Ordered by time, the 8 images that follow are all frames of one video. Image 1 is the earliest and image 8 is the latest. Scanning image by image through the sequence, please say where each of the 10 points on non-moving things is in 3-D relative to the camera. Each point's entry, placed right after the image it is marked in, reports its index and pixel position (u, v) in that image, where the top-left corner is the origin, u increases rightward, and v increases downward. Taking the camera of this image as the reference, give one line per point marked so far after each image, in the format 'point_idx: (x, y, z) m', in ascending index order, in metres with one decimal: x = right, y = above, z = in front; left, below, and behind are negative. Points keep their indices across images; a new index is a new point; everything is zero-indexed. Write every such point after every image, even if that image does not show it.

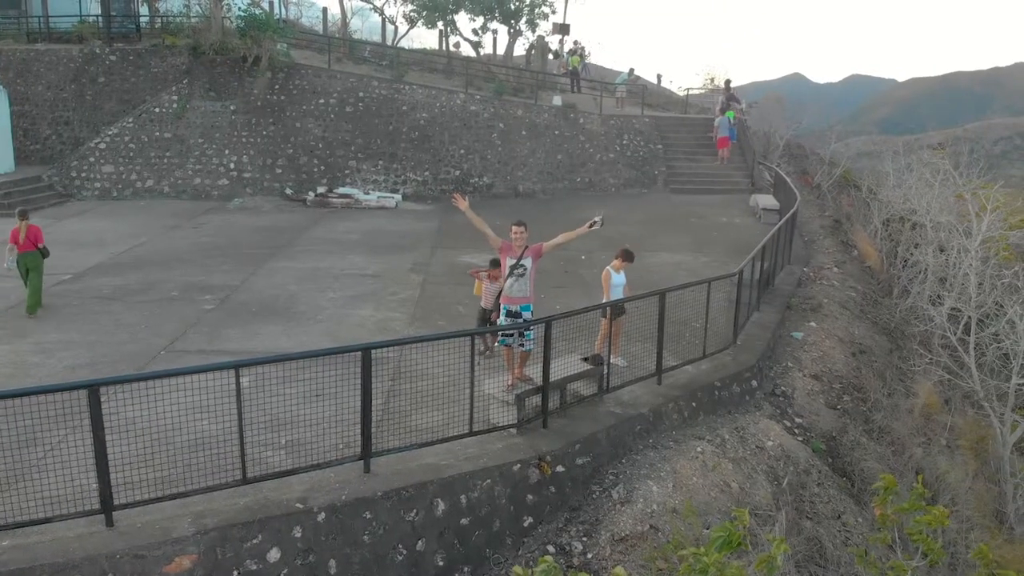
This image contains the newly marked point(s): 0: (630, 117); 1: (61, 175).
0: (+2.0, +2.8, +13.6) m
1: (-7.0, +1.7, +12.6) m
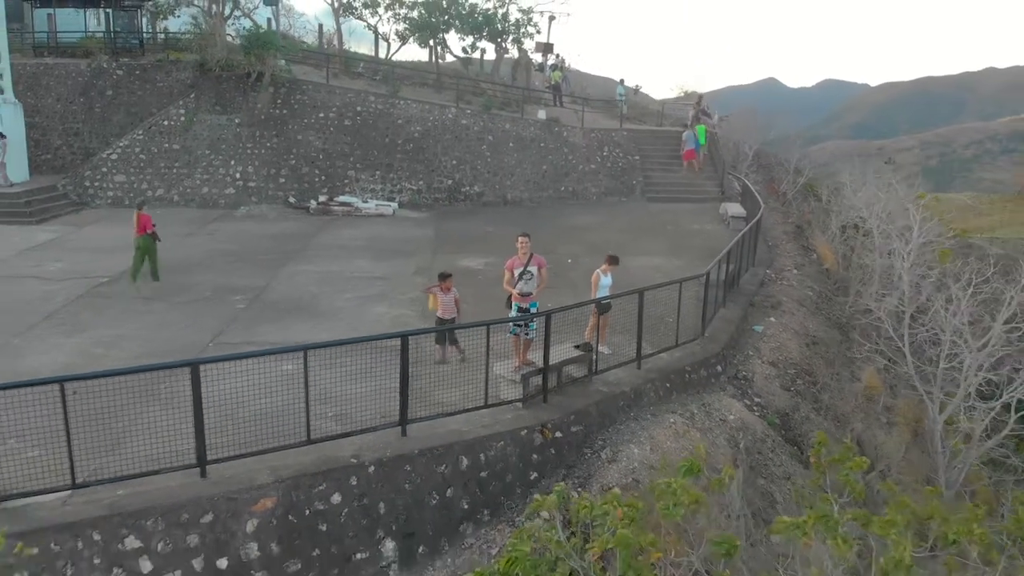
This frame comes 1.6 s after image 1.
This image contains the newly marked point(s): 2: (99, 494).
0: (+1.7, +2.8, +14.6) m
1: (-7.1, +1.7, +13.3) m
2: (-2.0, -1.0, +4.2) m
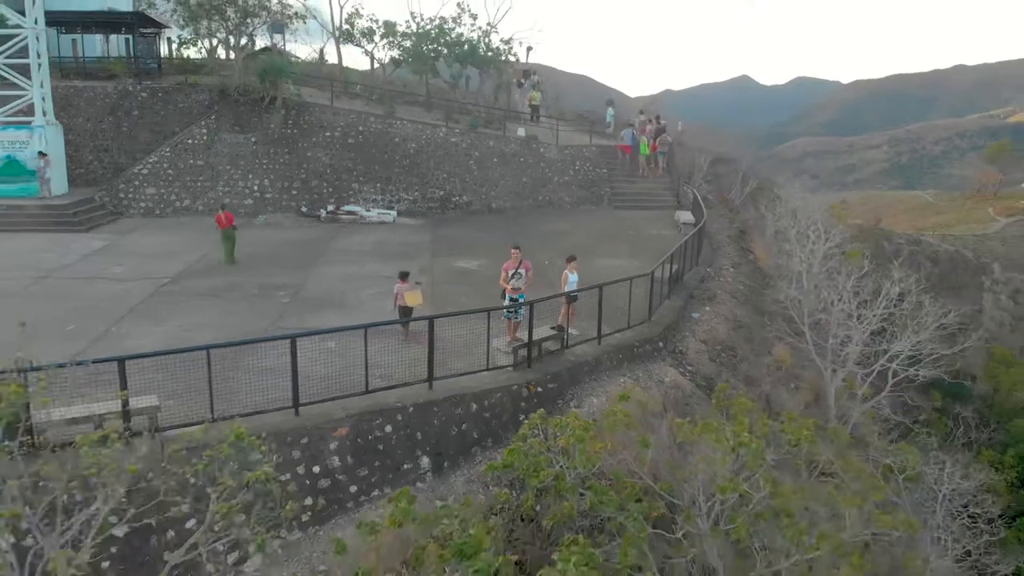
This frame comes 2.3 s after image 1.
0: (+1.4, +2.8, +16.6) m
1: (-7.4, +1.7, +15.1) m
2: (-2.1, -1.0, +6.1) m
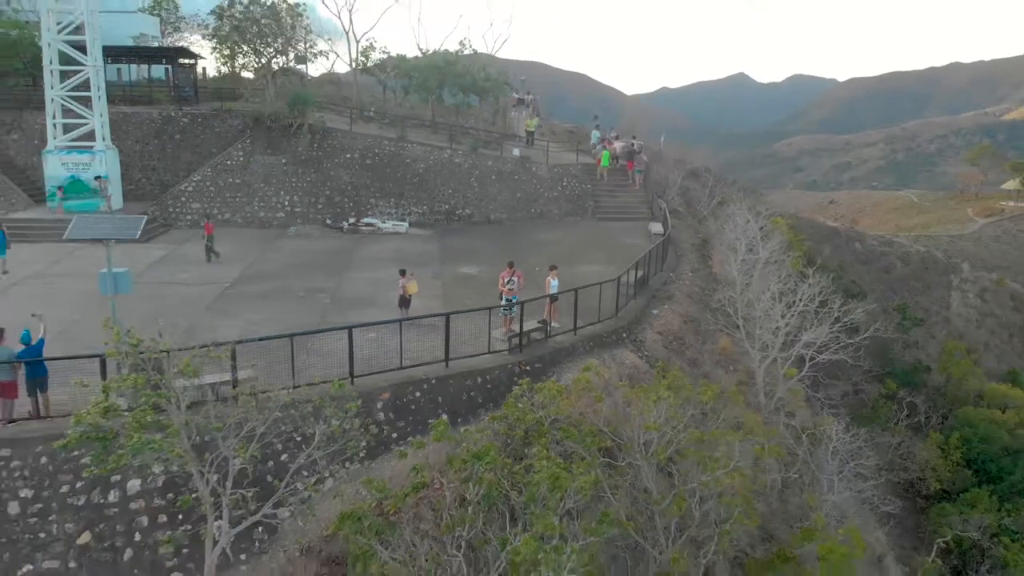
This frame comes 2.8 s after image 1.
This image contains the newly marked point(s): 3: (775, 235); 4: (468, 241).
0: (+1.3, +2.8, +18.9) m
1: (-7.5, +1.7, +17.4) m
2: (-2.1, -1.0, +8.5) m
3: (+4.9, +1.0, +15.1) m
4: (-0.9, +1.0, +16.7) m
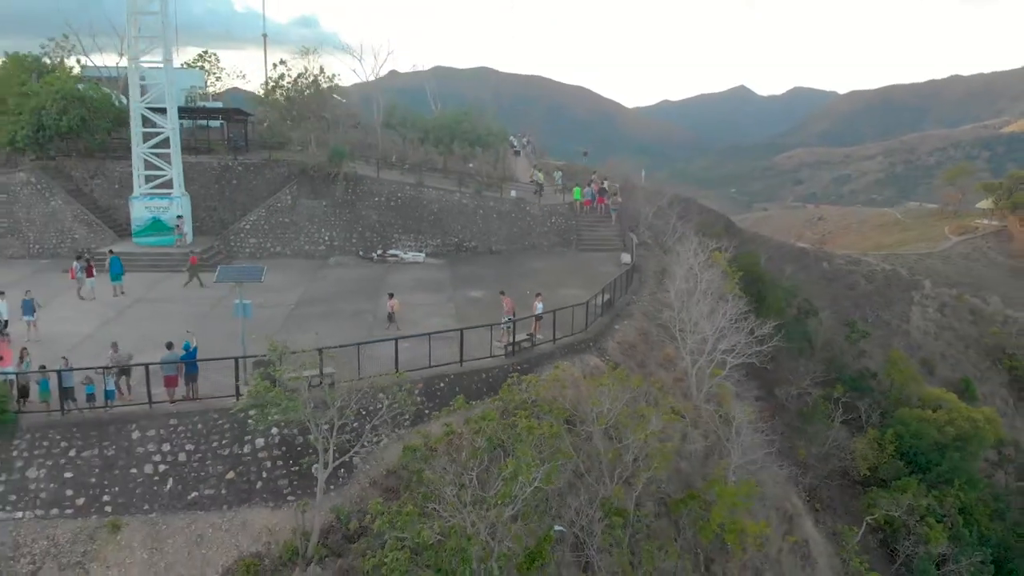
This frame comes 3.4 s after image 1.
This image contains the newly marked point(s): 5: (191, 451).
0: (+1.2, +2.3, +23.0) m
1: (-7.6, +1.2, +21.4) m
2: (-2.2, -1.4, +12.4) m
3: (+4.8, +0.6, +19.1) m
4: (-0.9, +0.5, +20.7) m
5: (-4.4, -2.2, +11.3) m
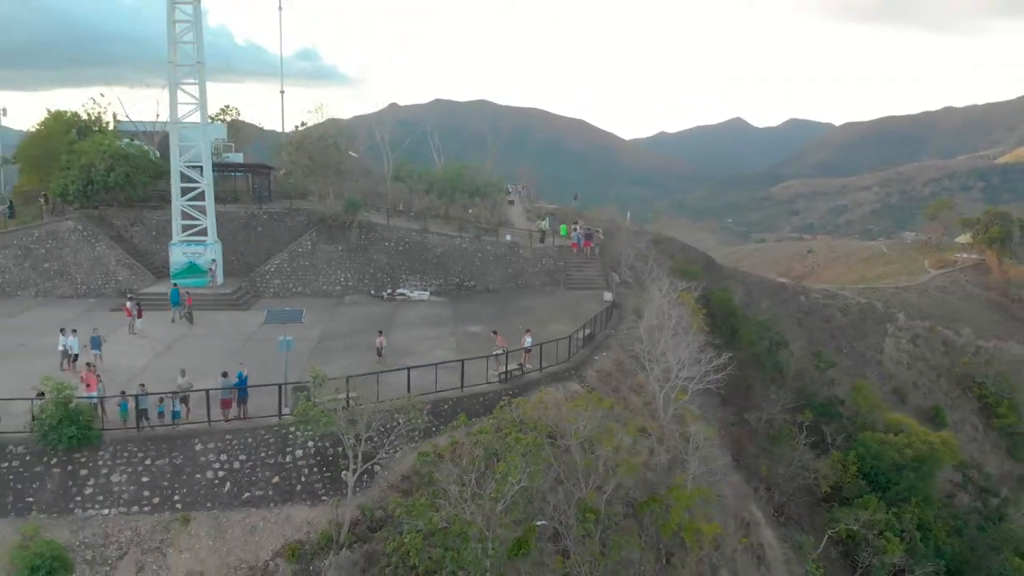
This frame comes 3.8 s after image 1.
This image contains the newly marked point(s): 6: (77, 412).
0: (+1.1, +1.2, +25.8) m
1: (-7.8, +0.1, +24.2) m
2: (-2.3, -2.1, +15.1) m
3: (+4.6, -0.4, +21.9) m
4: (-1.1, -0.5, +23.4) m
5: (-4.6, -2.9, +13.9) m
6: (-7.2, -2.0, +13.4) m
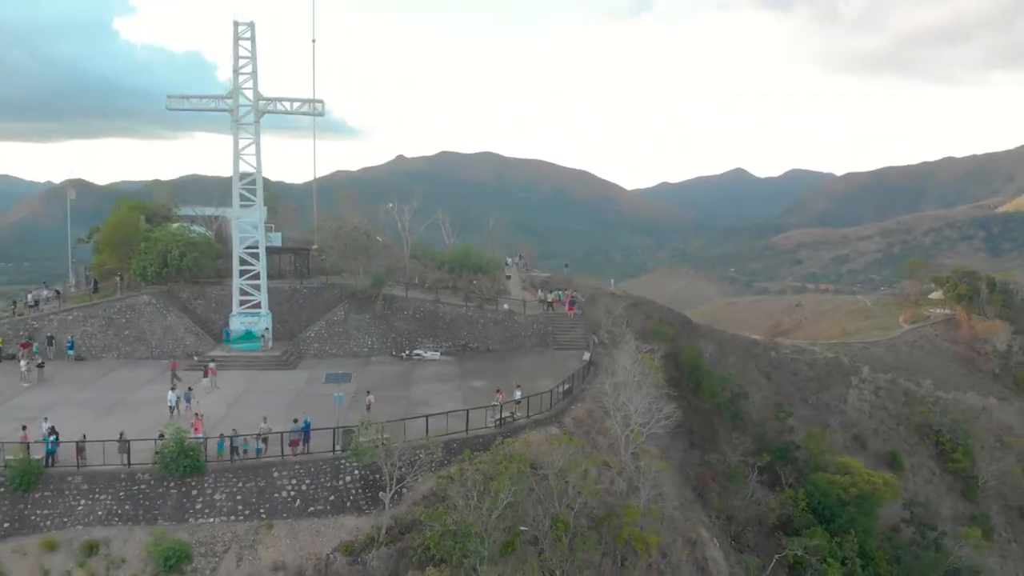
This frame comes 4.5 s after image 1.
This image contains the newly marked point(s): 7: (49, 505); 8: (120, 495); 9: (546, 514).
0: (+0.9, -1.2, +31.2) m
1: (-7.9, -2.2, +29.6) m
2: (-2.5, -3.8, +20.4) m
3: (+4.5, -2.5, +27.2) m
4: (-1.3, -2.8, +28.7) m
5: (-4.8, -4.6, +19.1) m
6: (-7.4, -3.7, +18.7) m
7: (-10.6, -5.0, +18.6) m
8: (-9.0, -4.8, +18.8) m
9: (+0.8, -5.4, +19.3) m
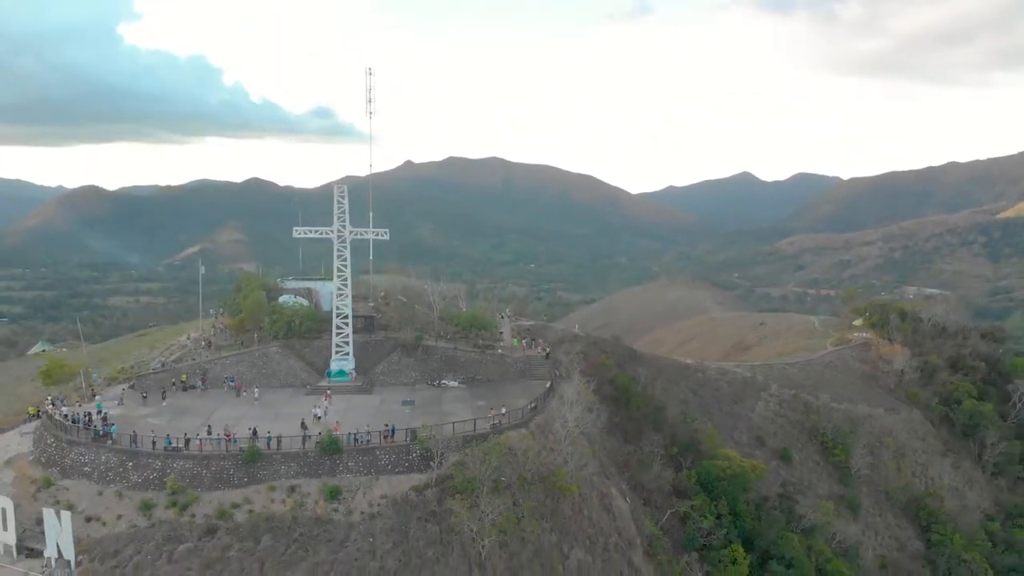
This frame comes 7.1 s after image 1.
0: (+0.4, -4.5, +49.7) m
1: (-8.5, -5.5, +48.1) m
2: (-3.2, -7.1, +38.9) m
3: (+3.9, -5.8, +45.6) m
4: (-1.8, -6.1, +47.2) m
5: (-5.4, -7.8, +37.6) m
6: (-8.0, -6.9, +37.3) m
7: (-11.2, -8.2, +37.2) m
8: (-9.7, -8.0, +37.3) m
9: (+0.2, -8.6, +37.8) m
